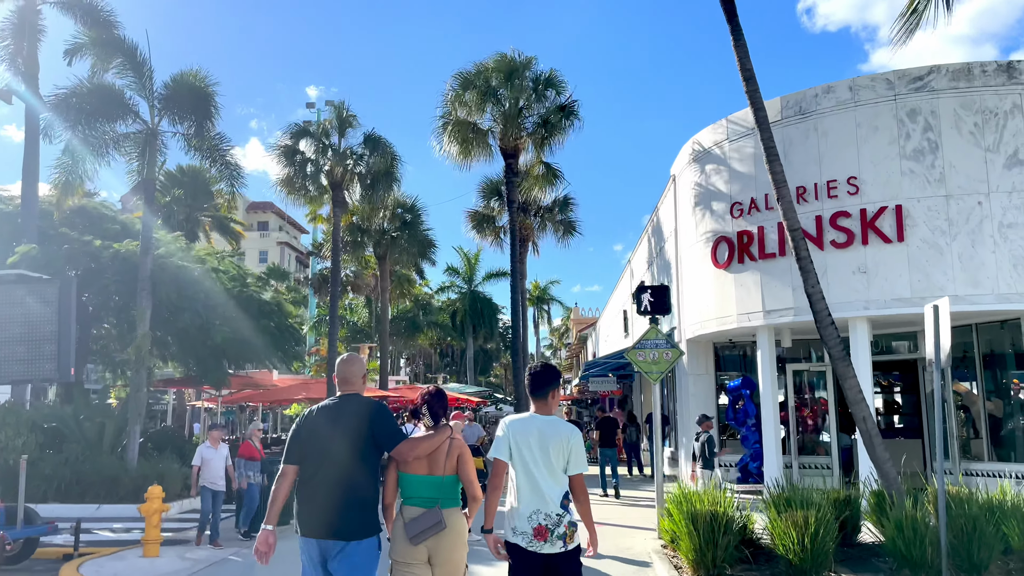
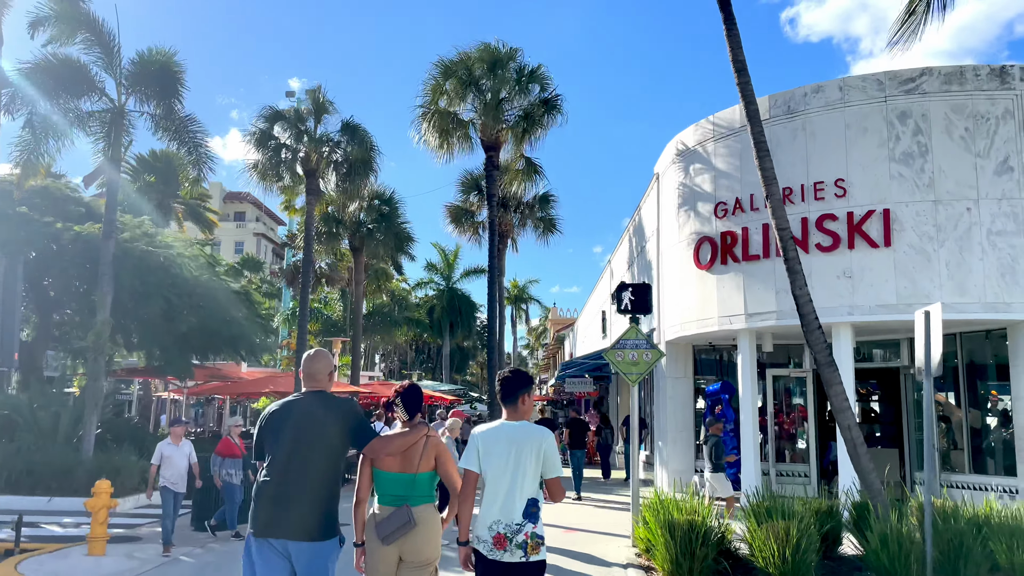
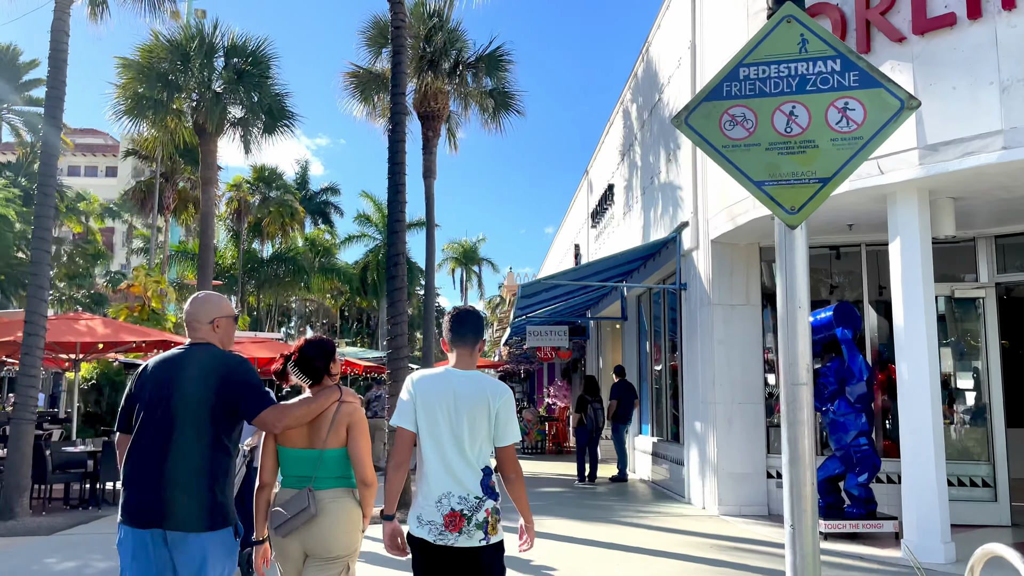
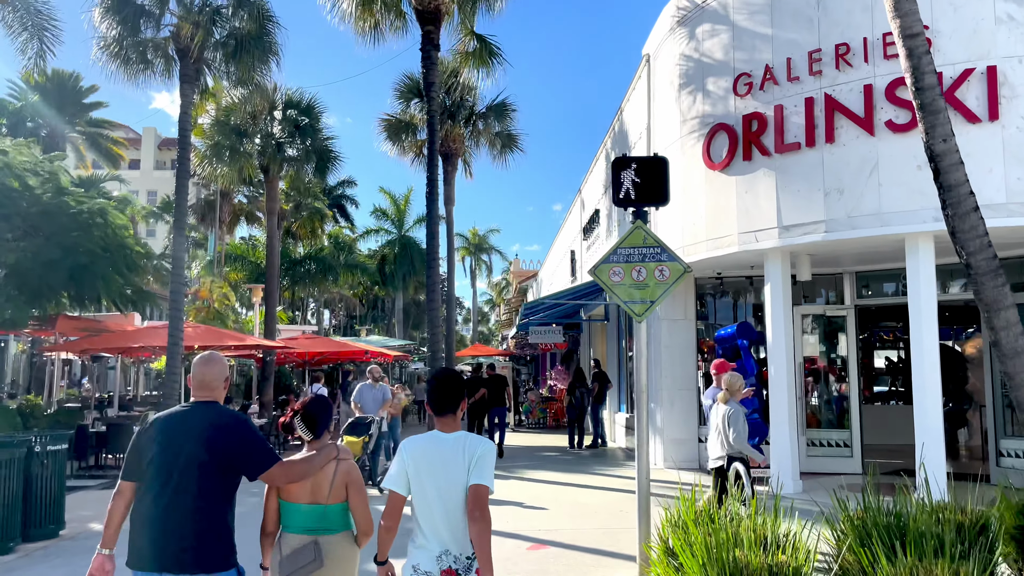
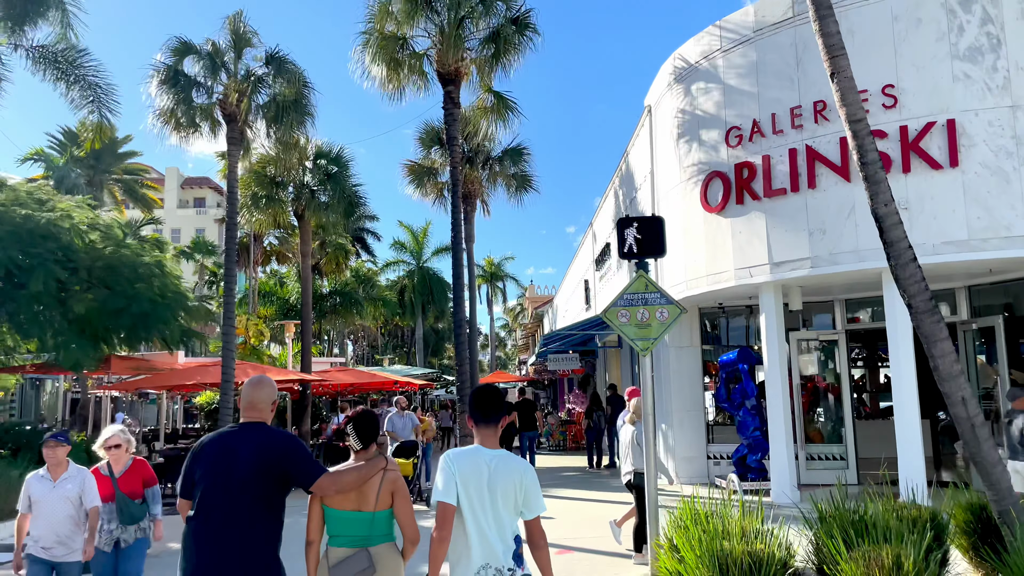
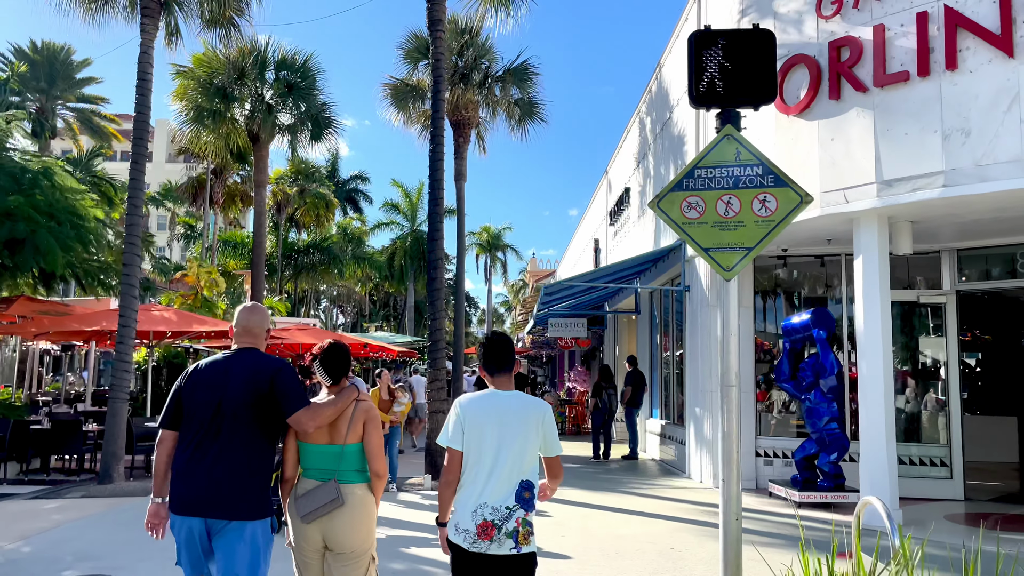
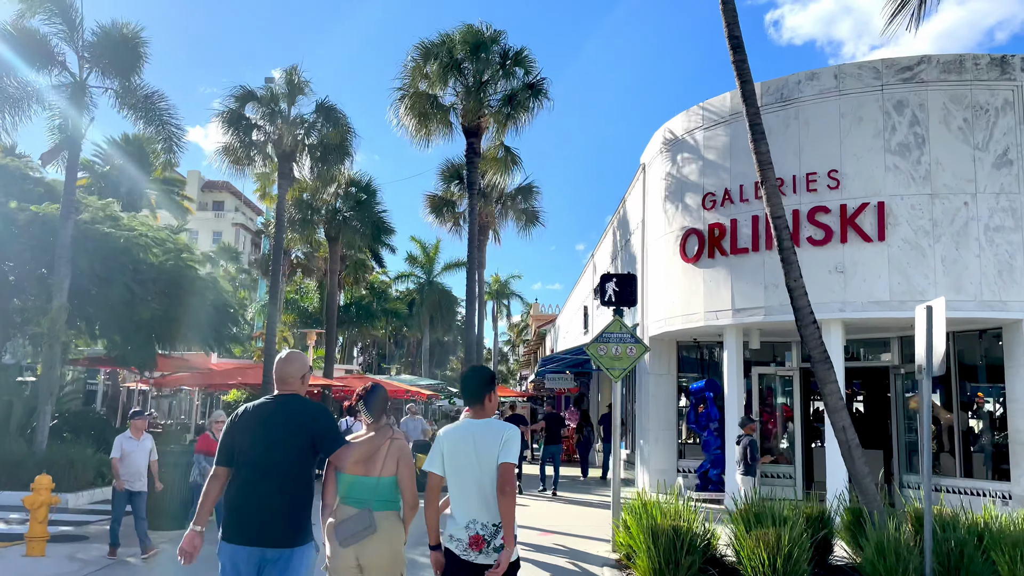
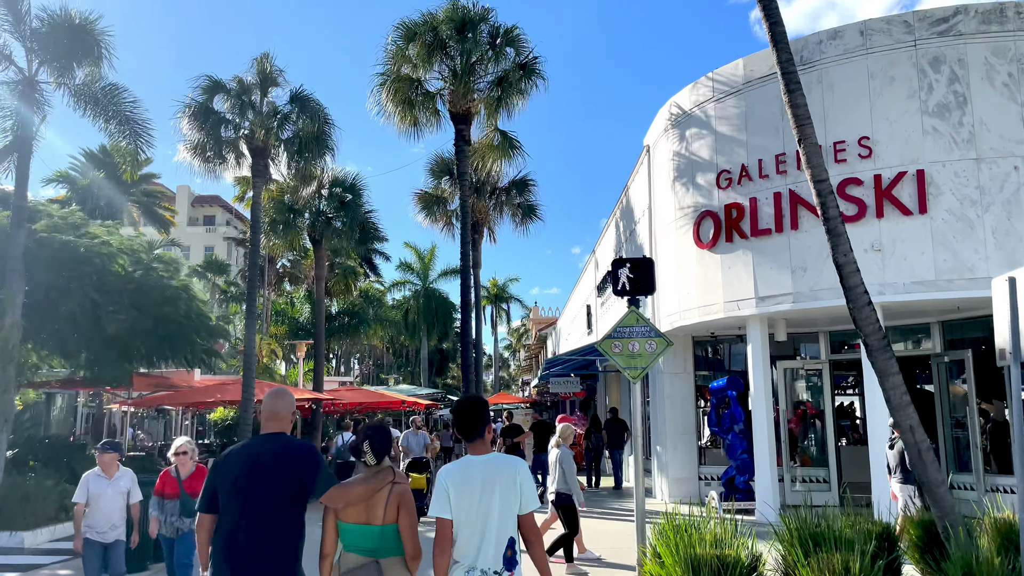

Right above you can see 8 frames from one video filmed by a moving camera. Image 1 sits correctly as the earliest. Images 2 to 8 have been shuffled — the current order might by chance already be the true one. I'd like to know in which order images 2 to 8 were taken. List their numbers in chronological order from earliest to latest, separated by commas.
2, 7, 8, 5, 4, 6, 3
